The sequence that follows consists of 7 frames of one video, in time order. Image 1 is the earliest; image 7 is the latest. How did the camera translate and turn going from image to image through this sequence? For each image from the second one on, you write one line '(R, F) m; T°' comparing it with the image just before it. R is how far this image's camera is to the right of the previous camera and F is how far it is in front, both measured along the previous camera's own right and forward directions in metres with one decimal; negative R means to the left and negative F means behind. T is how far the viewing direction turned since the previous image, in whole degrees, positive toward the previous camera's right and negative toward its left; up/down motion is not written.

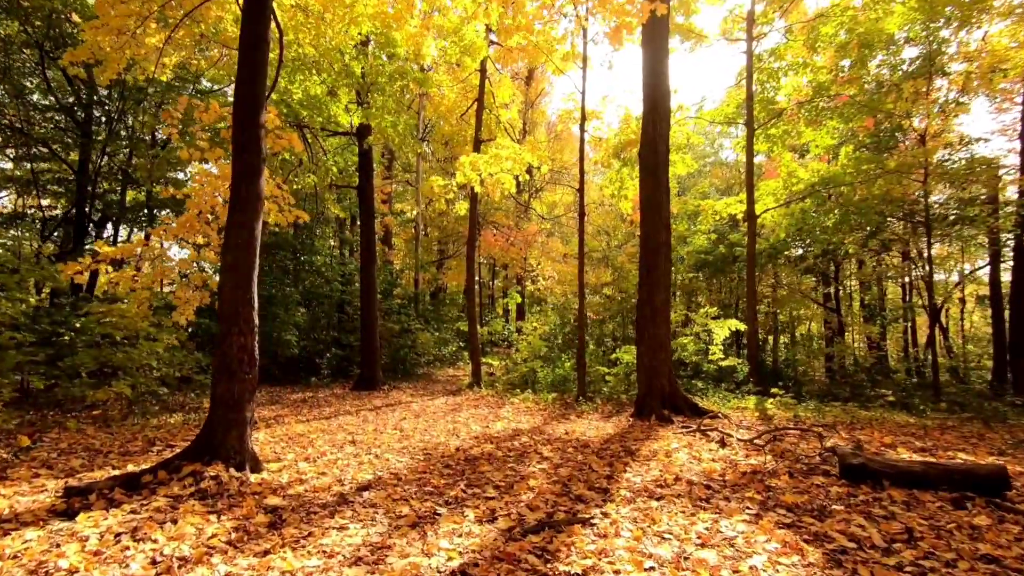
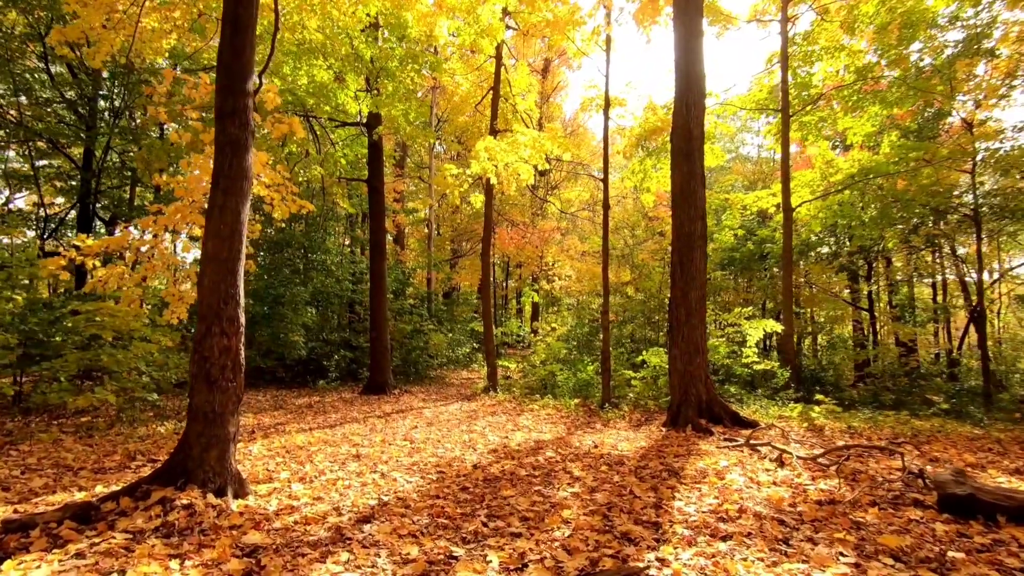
(-0.1, +0.7) m; -2°
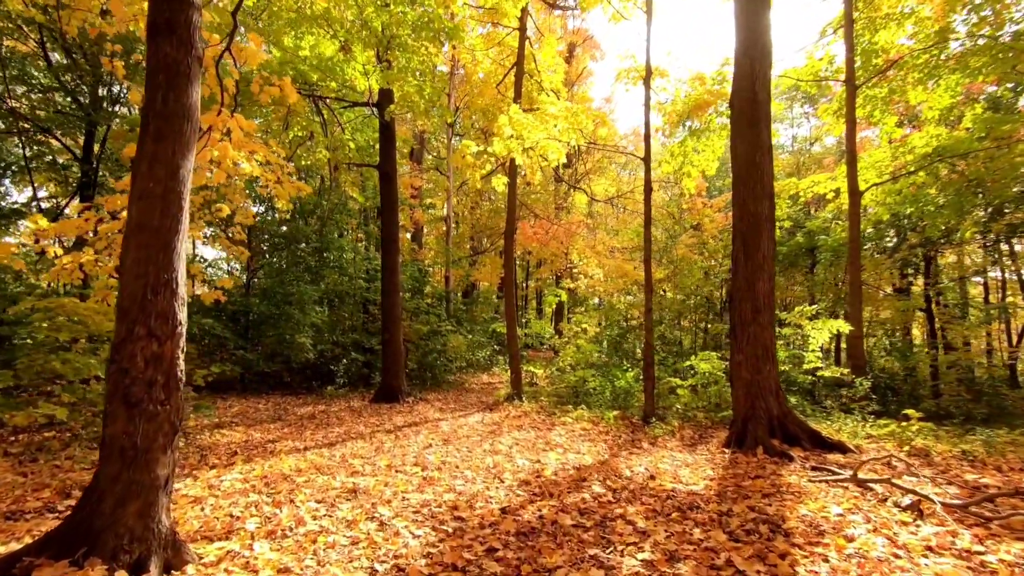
(-0.2, +1.2) m; -2°
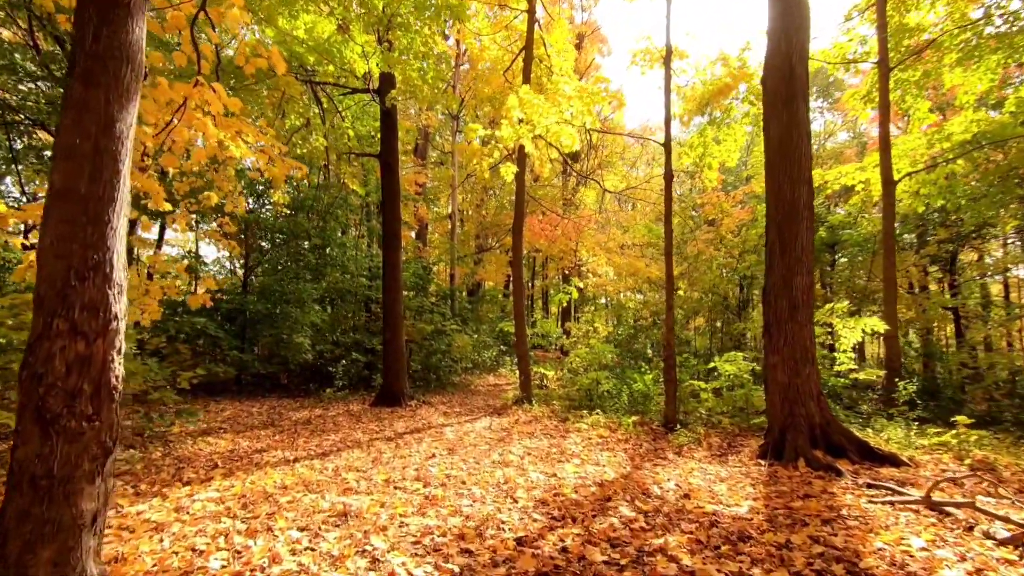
(-0.1, +0.6) m; -1°
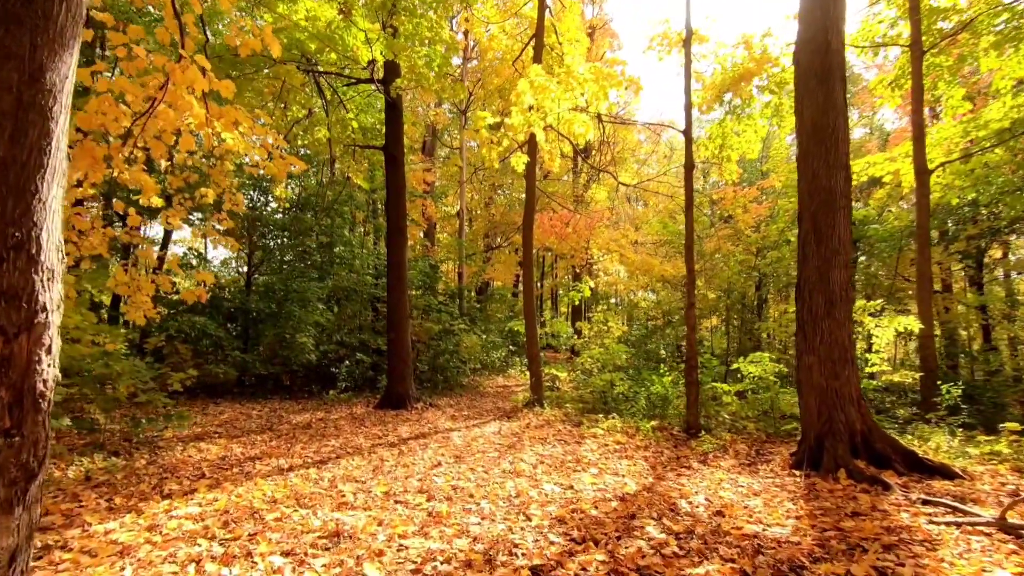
(0.0, +0.4) m; -1°
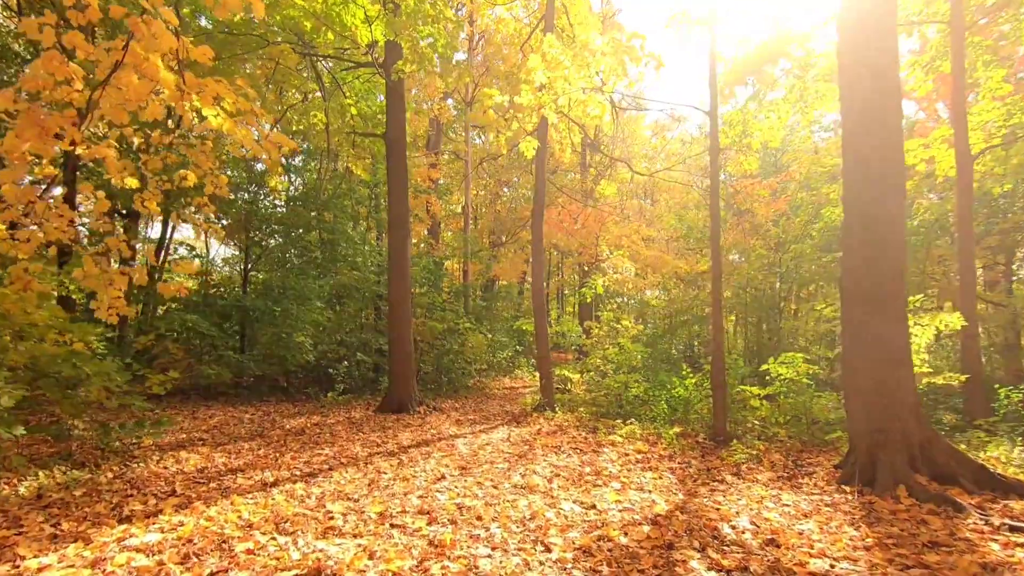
(-0.1, +0.6) m; -1°
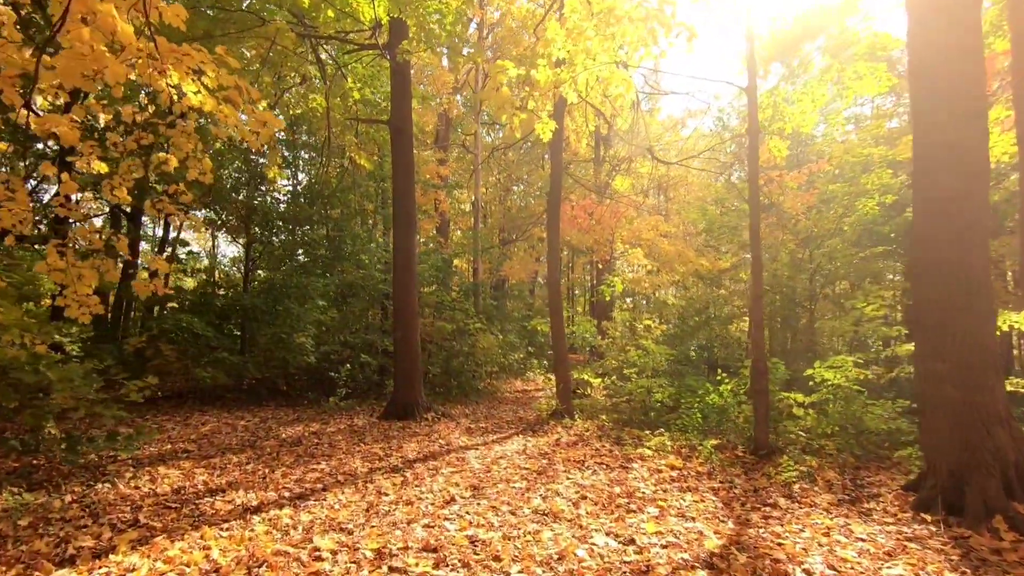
(-0.1, +0.6) m; -1°
